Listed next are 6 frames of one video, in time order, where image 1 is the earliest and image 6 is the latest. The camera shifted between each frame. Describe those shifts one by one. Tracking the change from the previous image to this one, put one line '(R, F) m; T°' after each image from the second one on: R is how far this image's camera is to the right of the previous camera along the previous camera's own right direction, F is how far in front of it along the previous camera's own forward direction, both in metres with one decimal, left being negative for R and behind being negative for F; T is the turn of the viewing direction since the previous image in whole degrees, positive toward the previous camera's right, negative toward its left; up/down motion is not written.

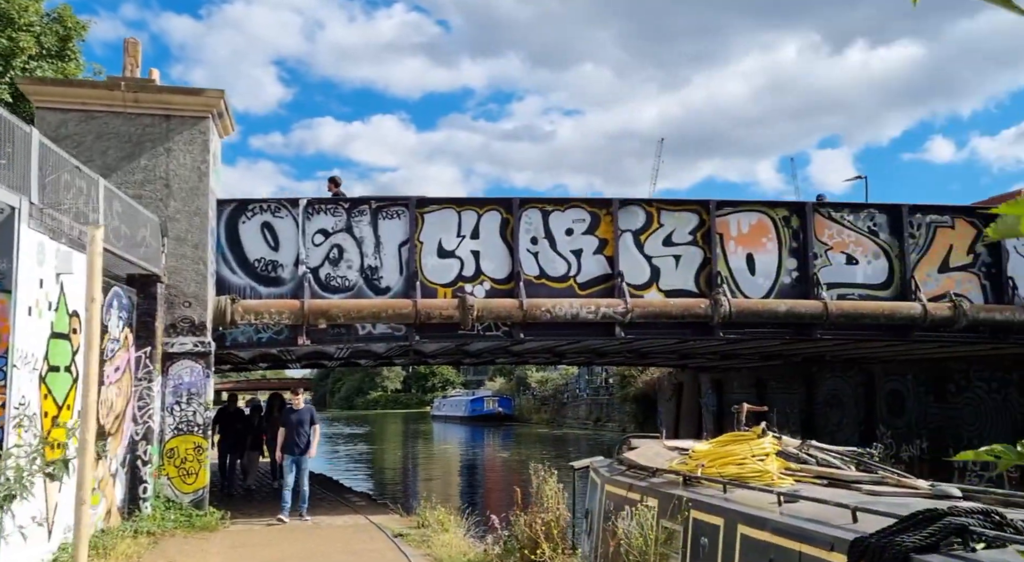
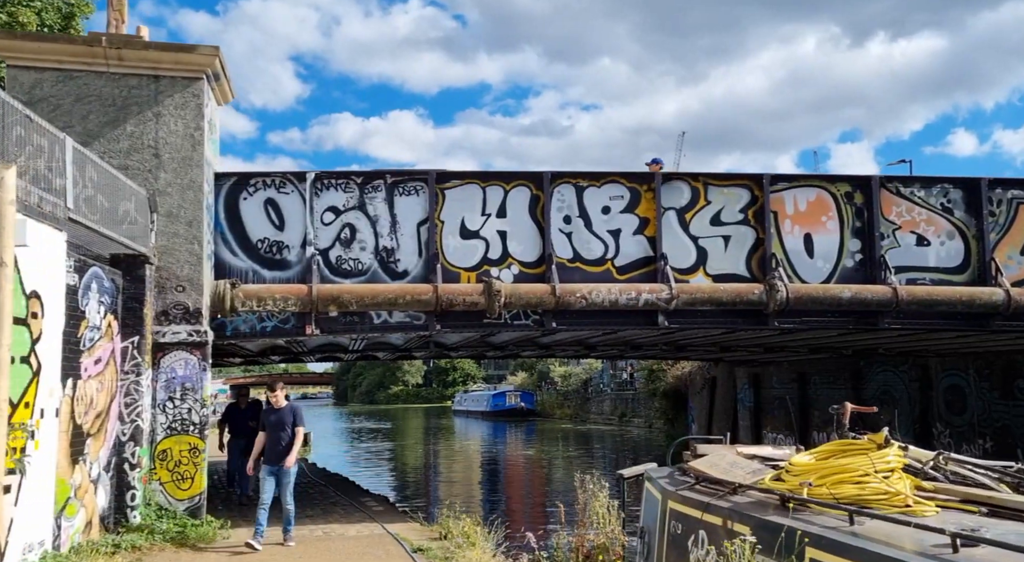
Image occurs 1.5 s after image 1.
(-0.2, +1.6) m; -1°
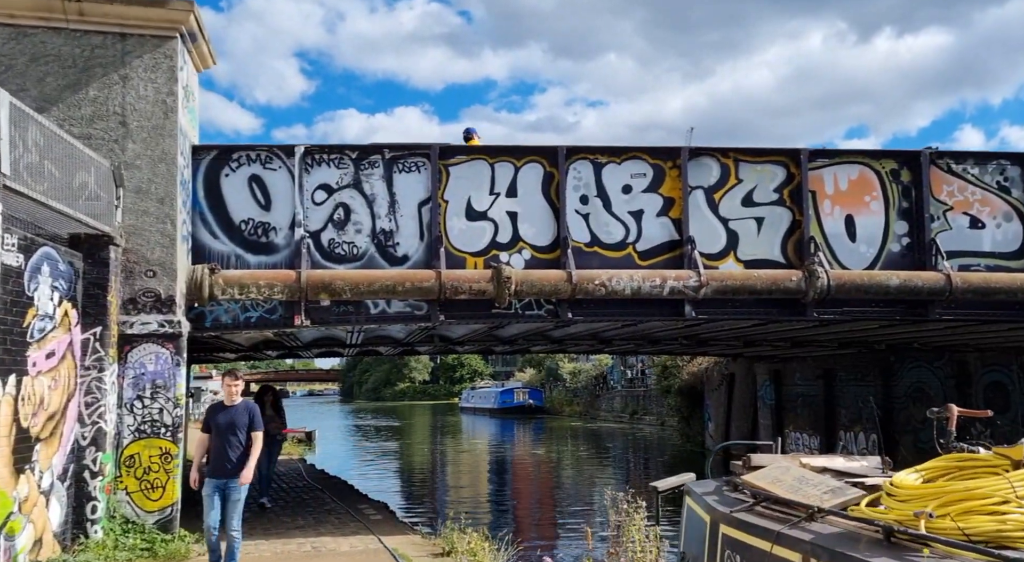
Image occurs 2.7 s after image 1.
(-0.1, +1.3) m; 0°
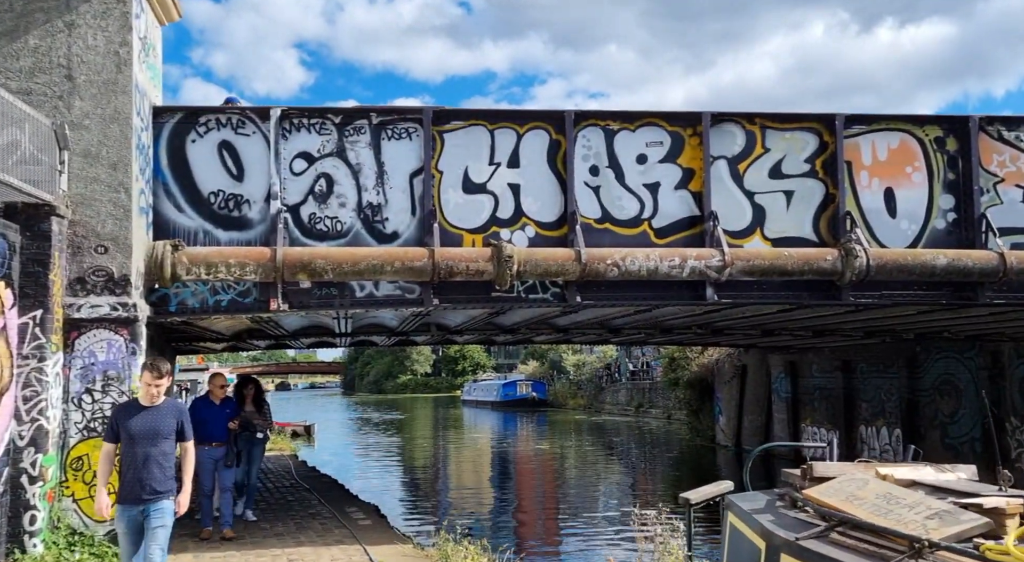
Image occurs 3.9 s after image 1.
(0.0, +1.3) m; 0°
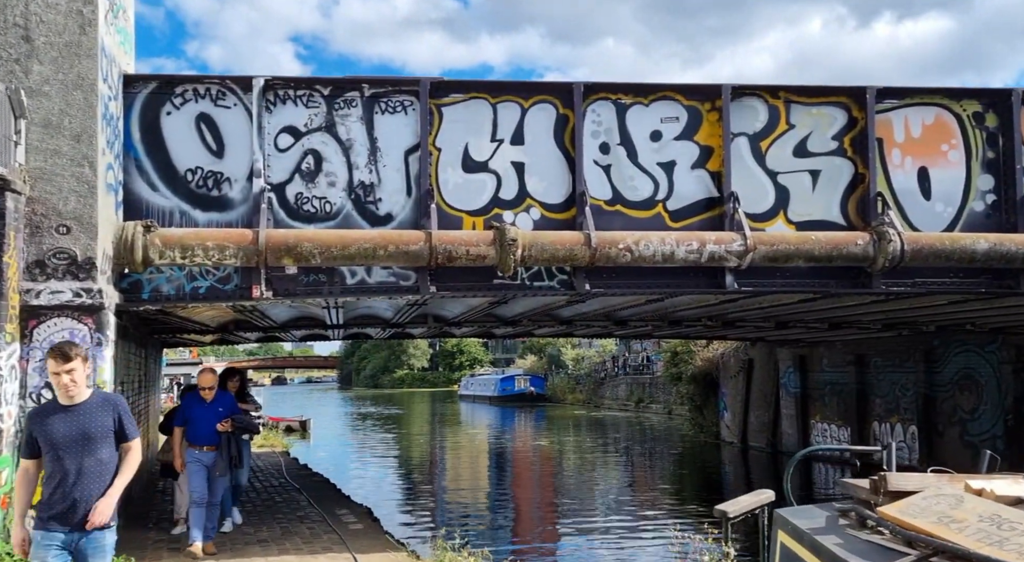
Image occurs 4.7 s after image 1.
(-0.1, +0.9) m; 0°
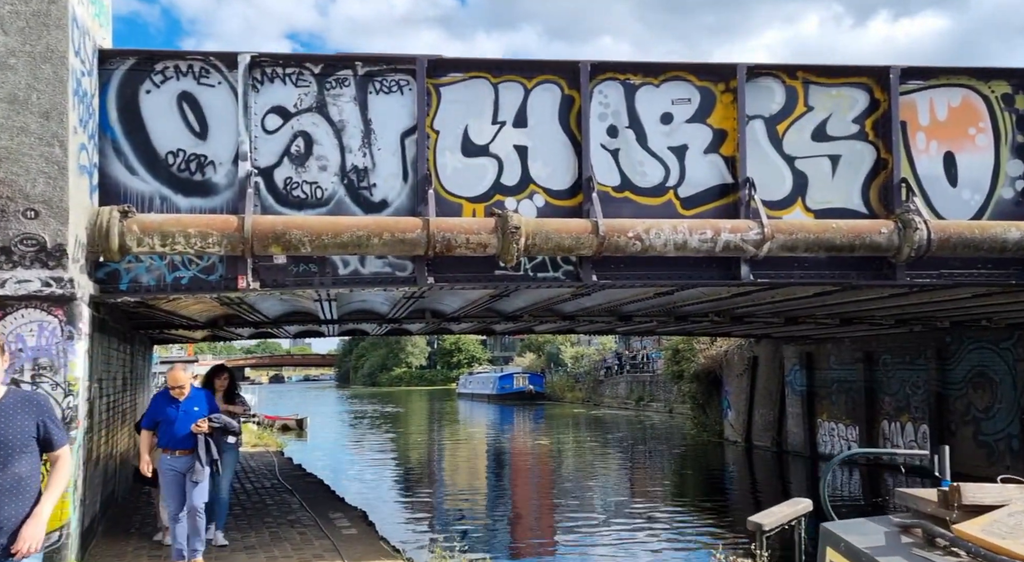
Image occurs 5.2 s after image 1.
(0.0, +0.6) m; 0°
